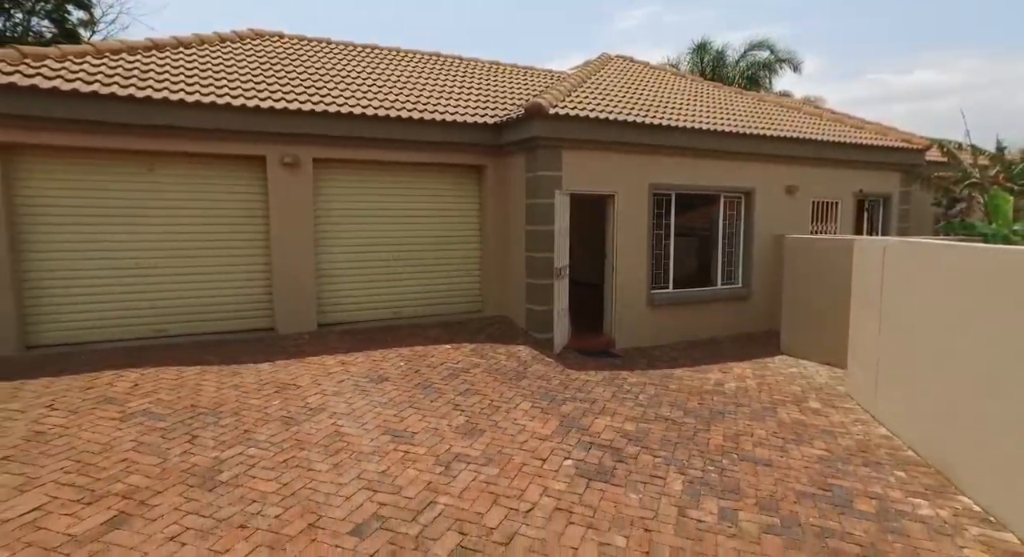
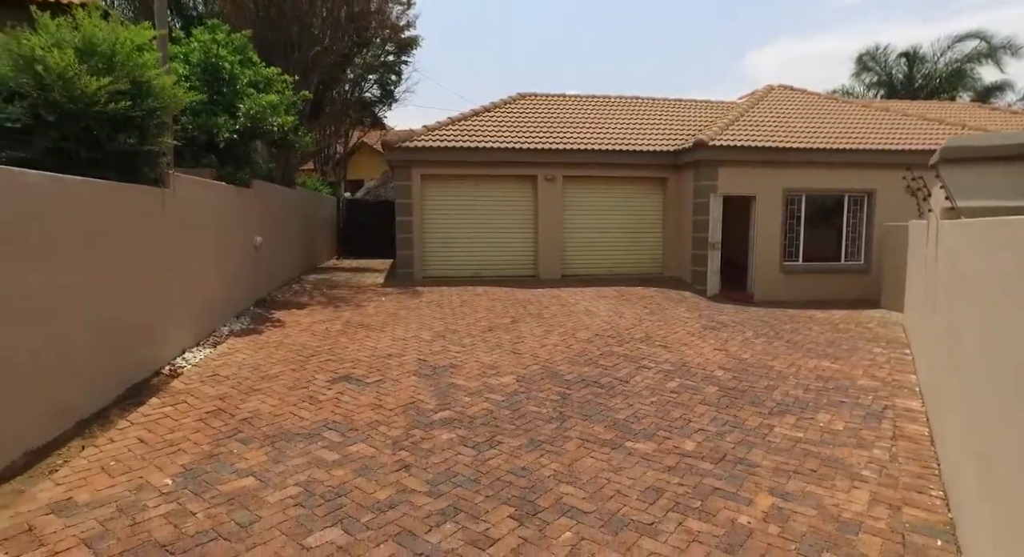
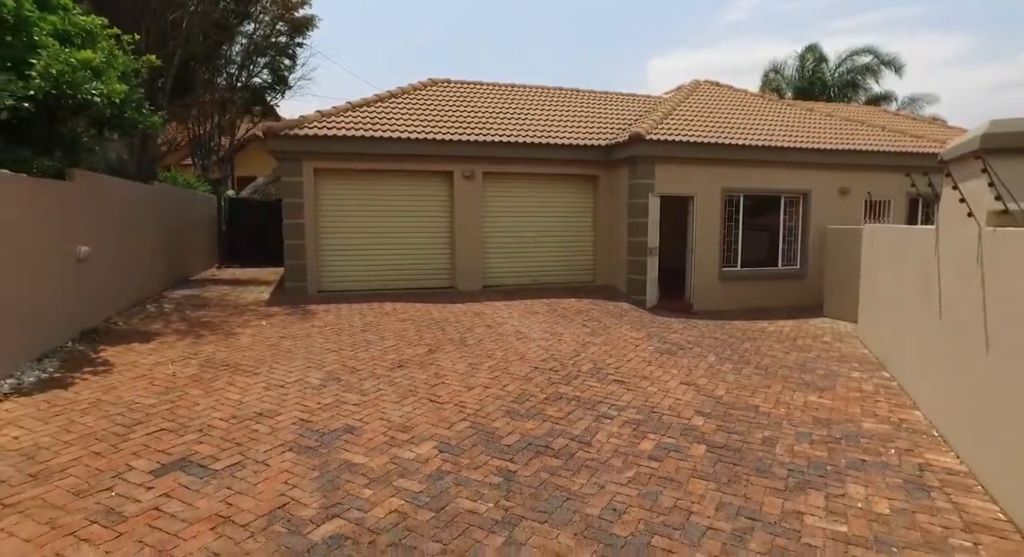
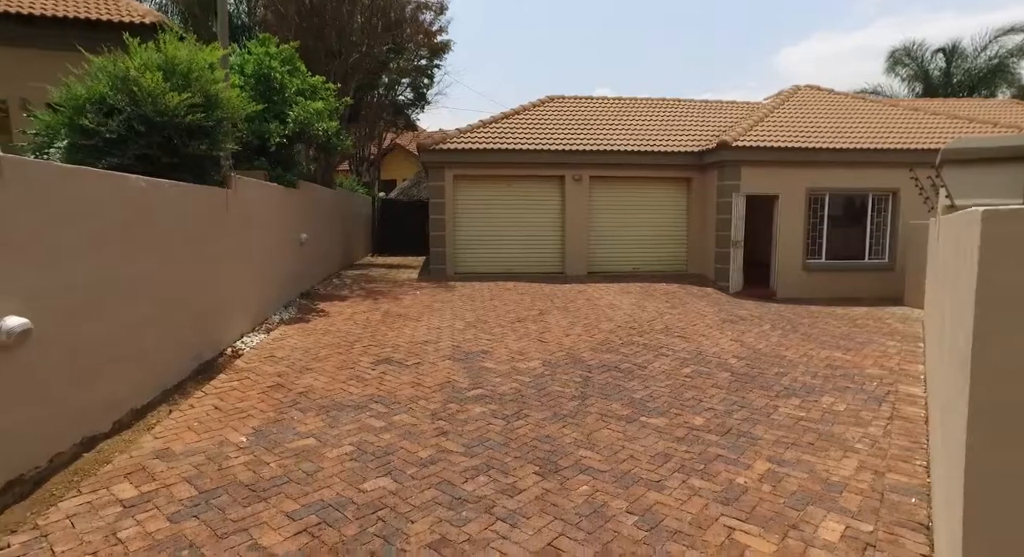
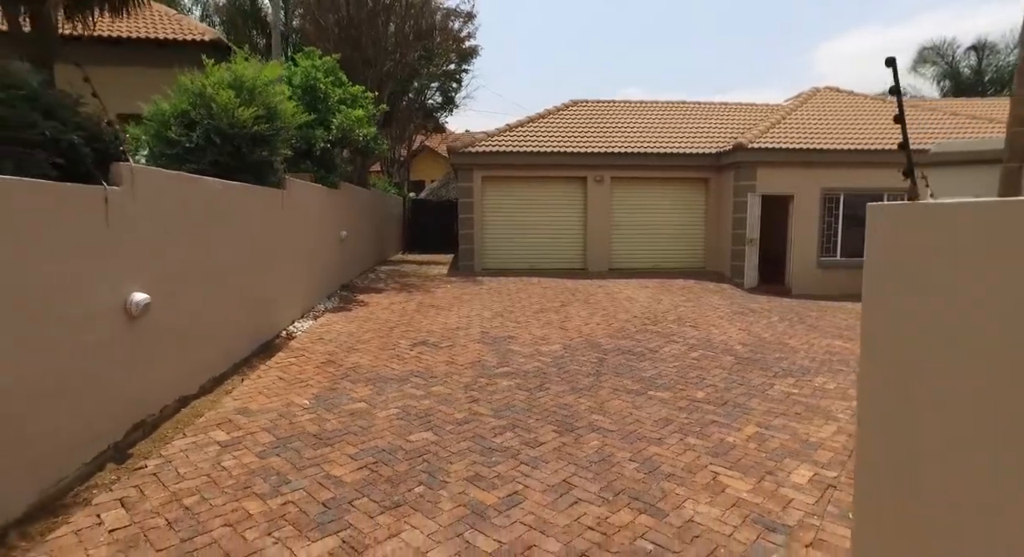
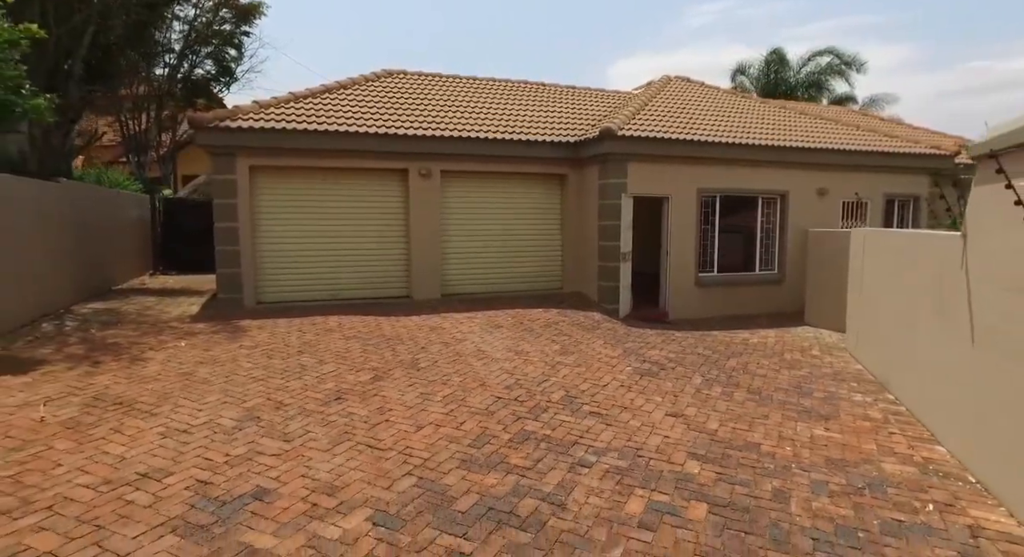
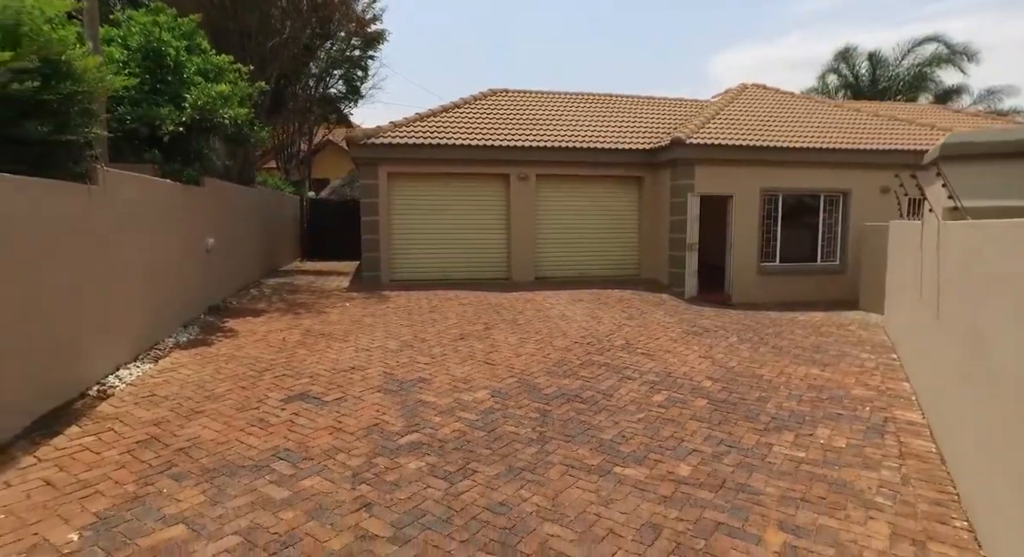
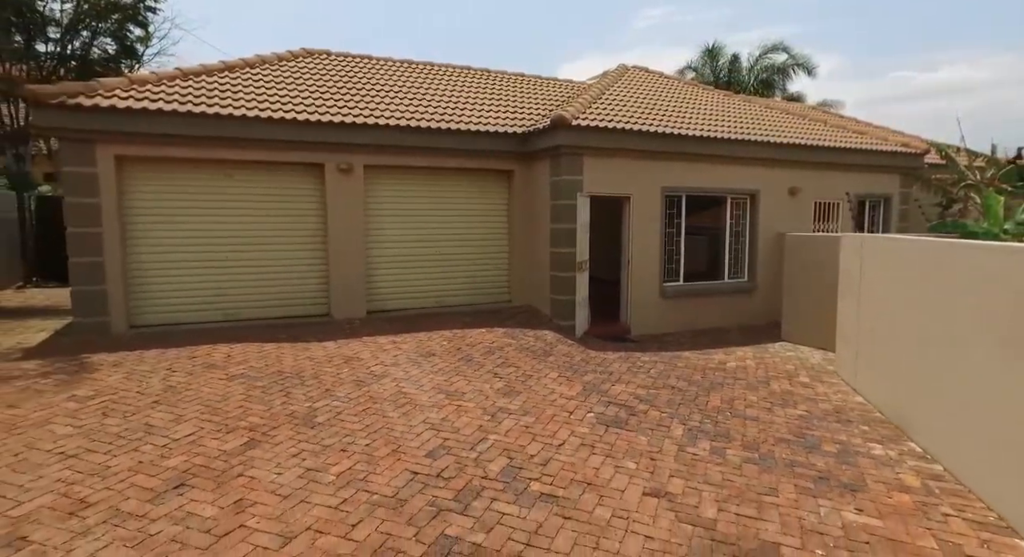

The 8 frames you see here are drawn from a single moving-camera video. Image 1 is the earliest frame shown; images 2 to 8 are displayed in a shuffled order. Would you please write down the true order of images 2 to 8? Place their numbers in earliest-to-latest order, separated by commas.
8, 6, 3, 7, 2, 4, 5
